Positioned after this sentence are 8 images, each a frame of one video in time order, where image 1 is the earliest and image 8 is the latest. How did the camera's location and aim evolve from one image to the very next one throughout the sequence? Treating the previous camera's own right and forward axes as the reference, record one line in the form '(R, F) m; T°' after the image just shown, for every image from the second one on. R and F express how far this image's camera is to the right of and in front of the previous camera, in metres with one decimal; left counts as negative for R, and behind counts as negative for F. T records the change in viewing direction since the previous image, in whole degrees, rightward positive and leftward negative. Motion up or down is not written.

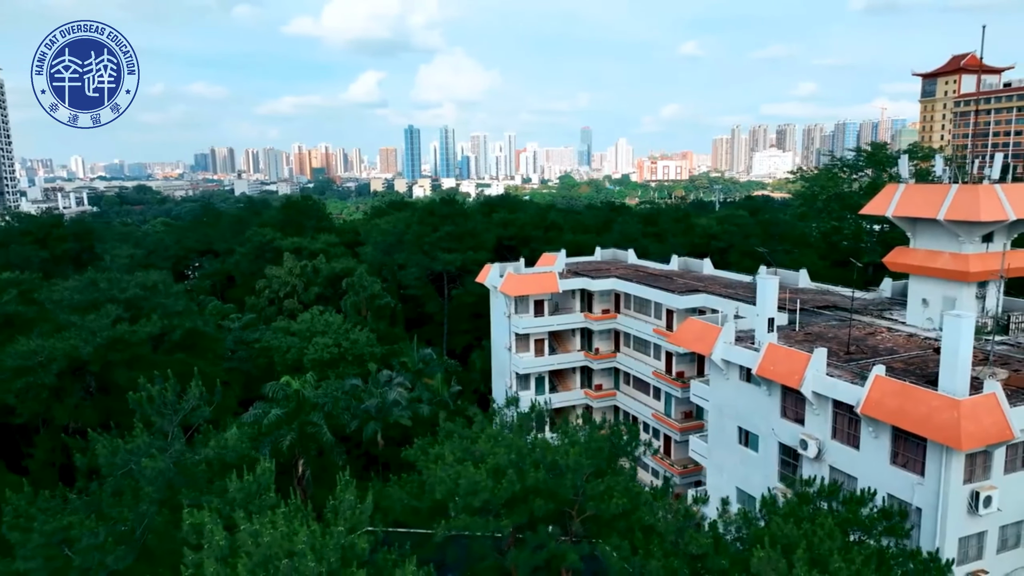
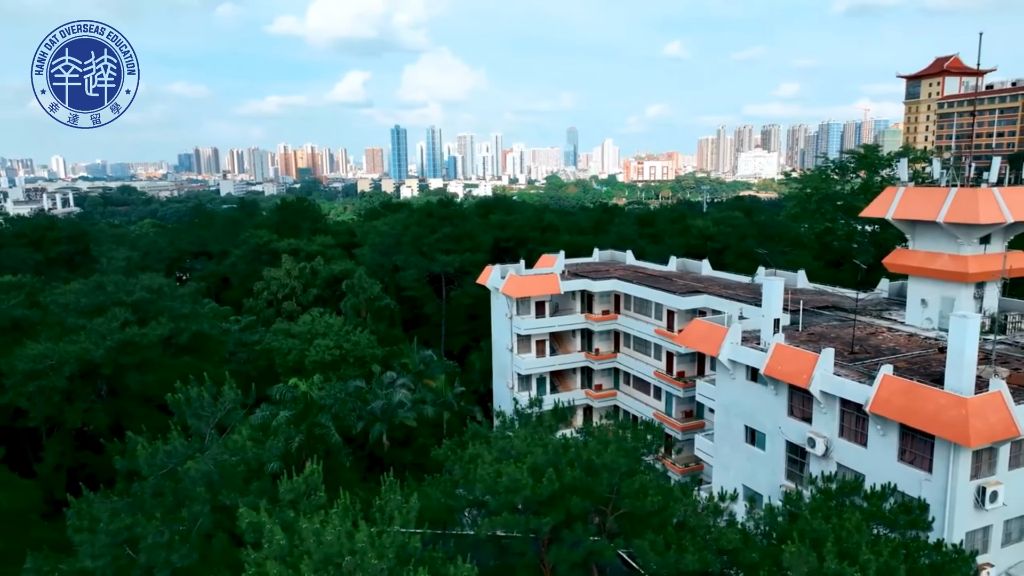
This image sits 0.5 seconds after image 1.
(-0.6, -0.2) m; +1°
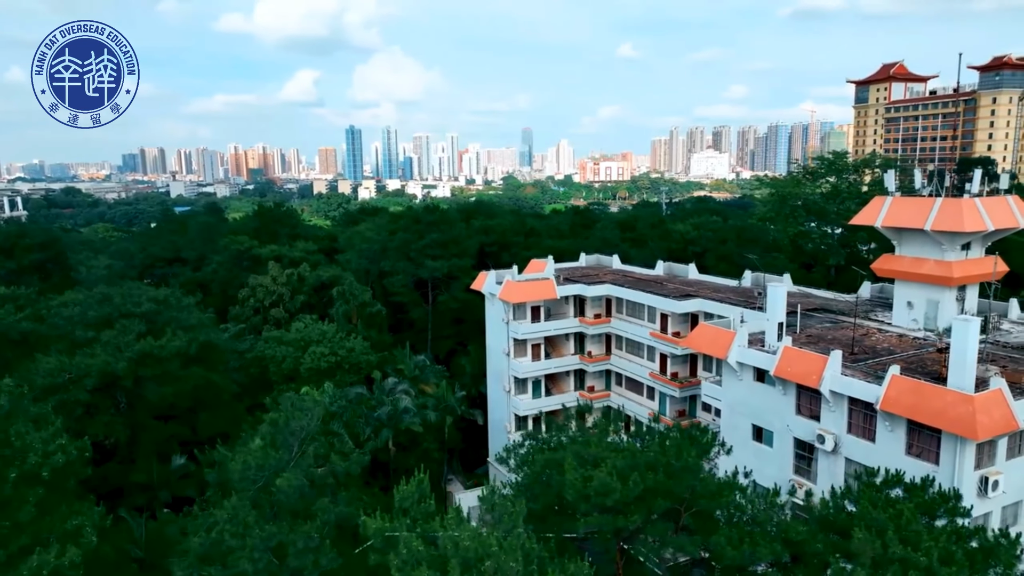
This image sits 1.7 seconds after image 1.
(-1.6, -0.5) m; +4°
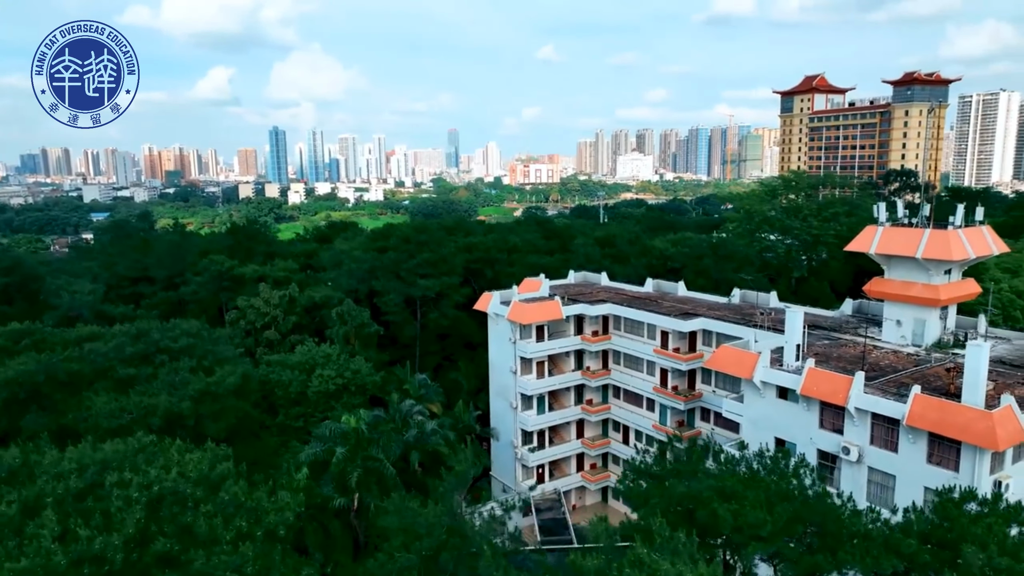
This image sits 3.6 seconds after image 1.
(-3.2, -1.0) m; +6°
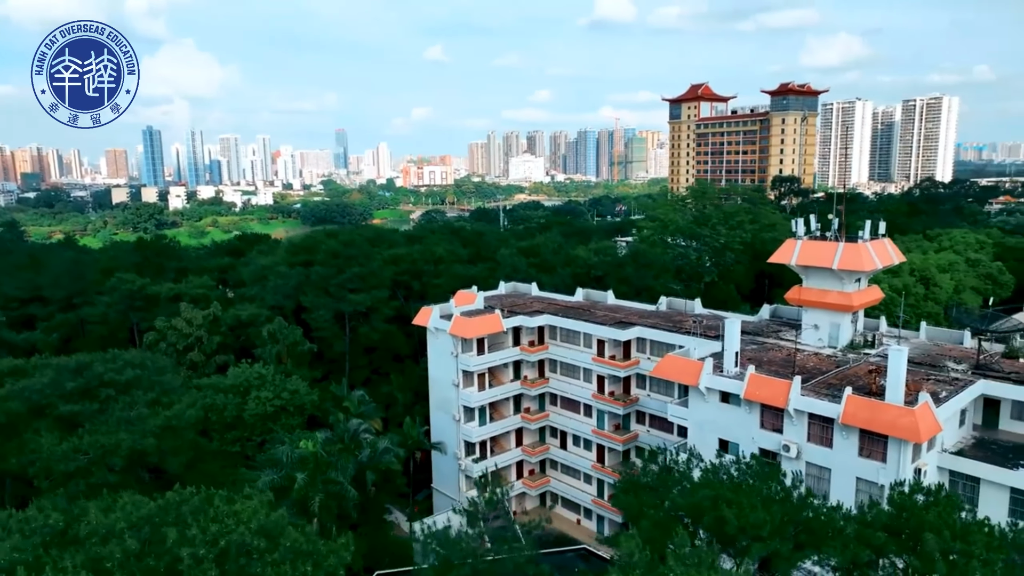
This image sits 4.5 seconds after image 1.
(-1.9, -0.5) m; +9°
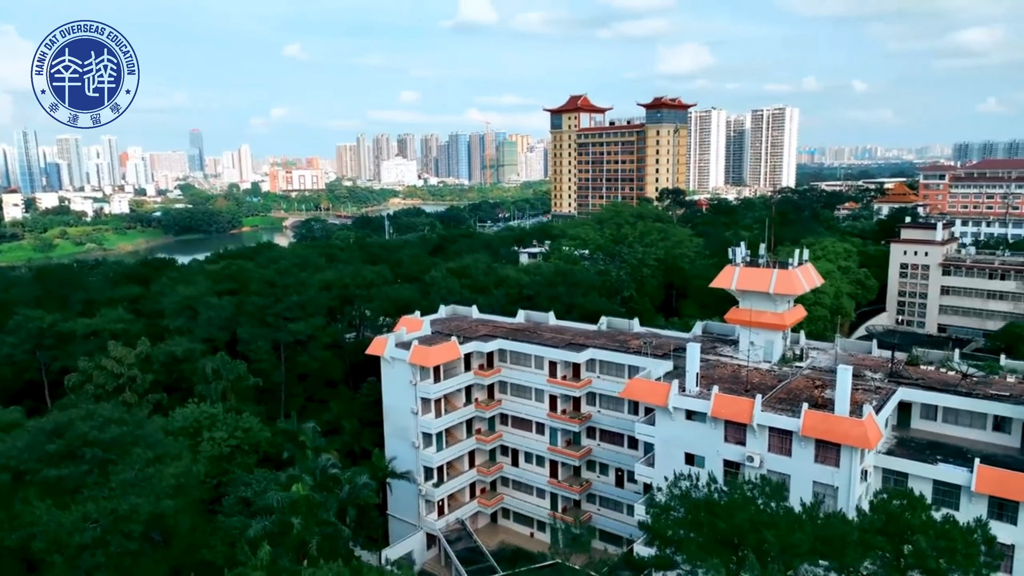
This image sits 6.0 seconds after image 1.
(-3.5, -0.8) m; +10°
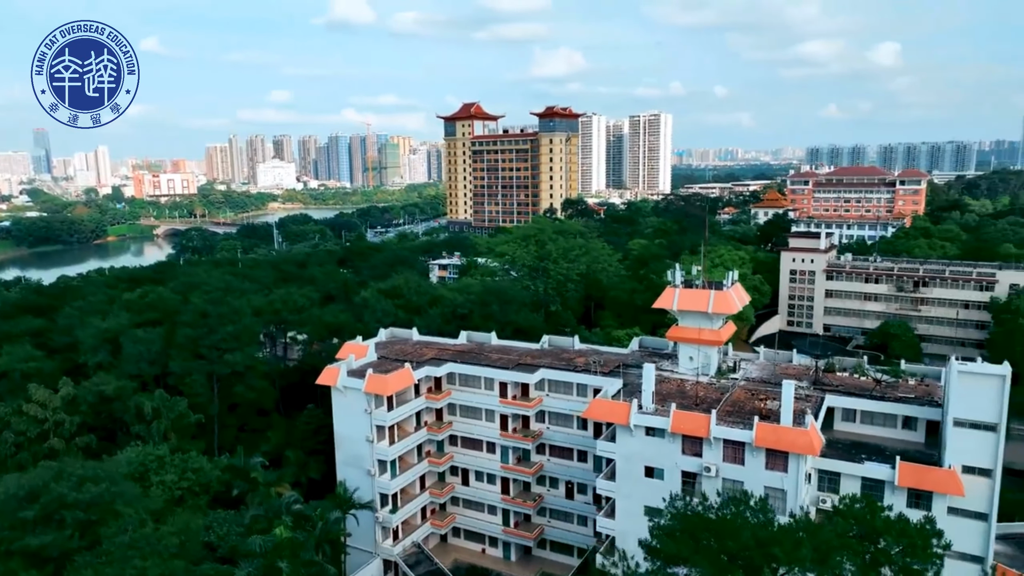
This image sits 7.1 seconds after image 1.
(-2.9, -0.7) m; +9°
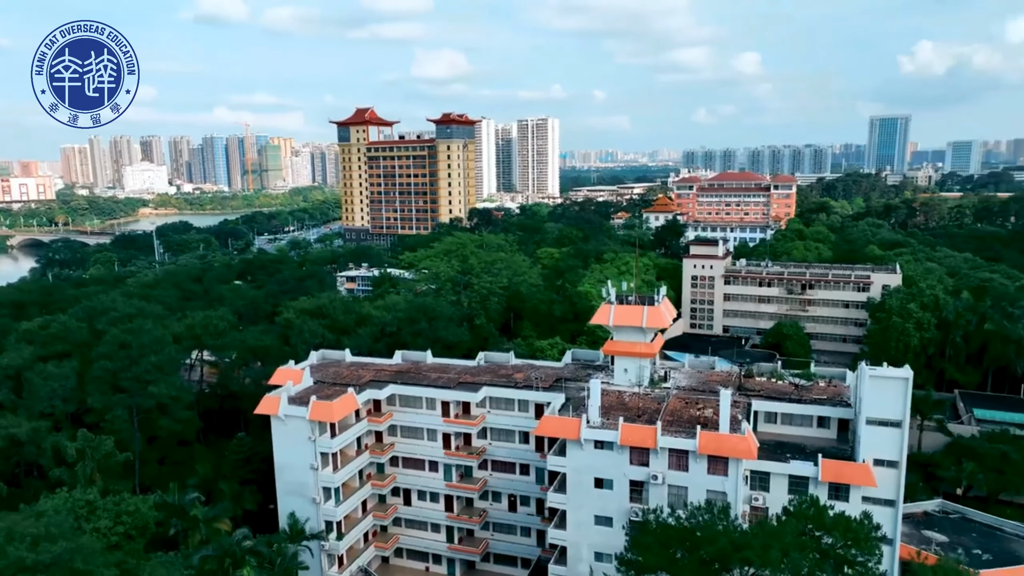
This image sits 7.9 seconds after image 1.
(-2.3, -0.5) m; +9°
